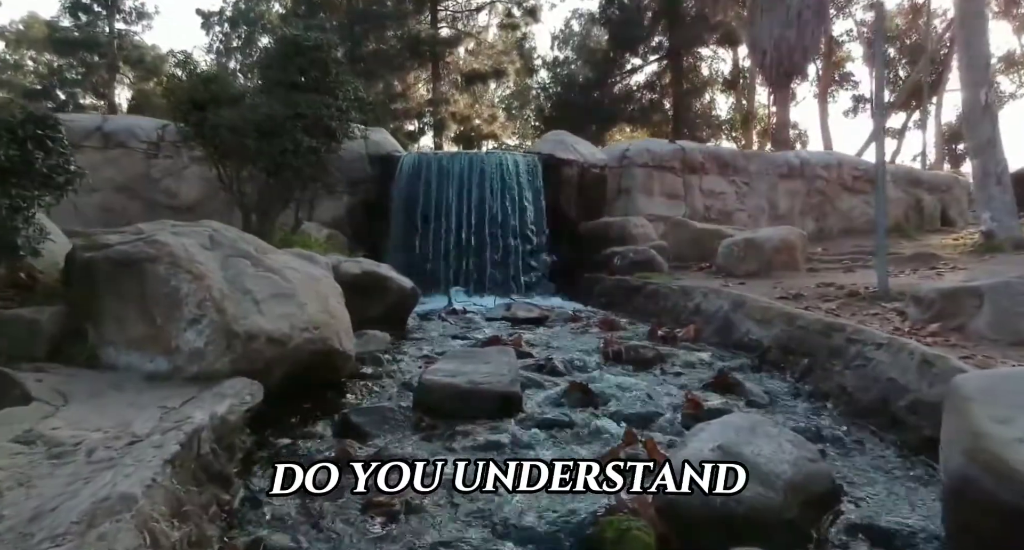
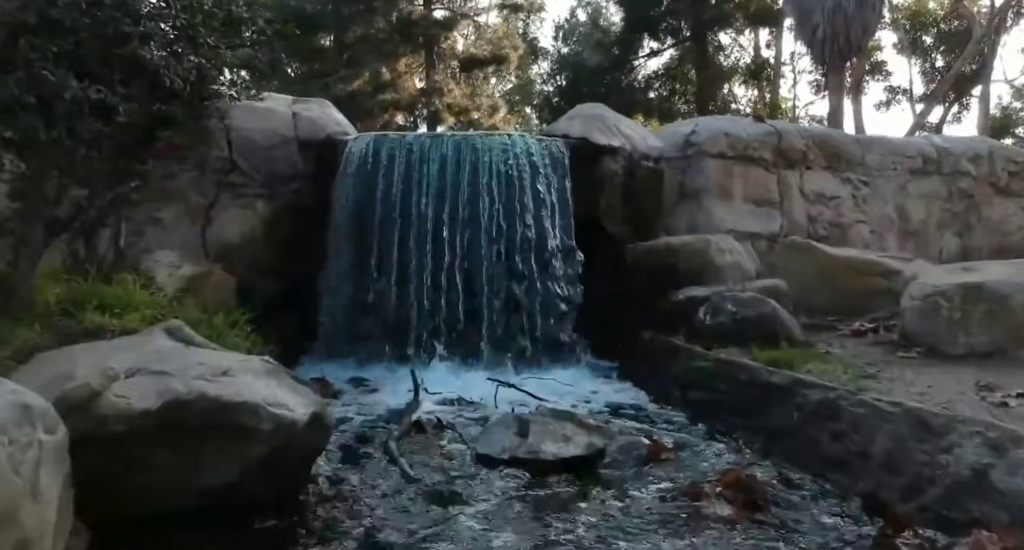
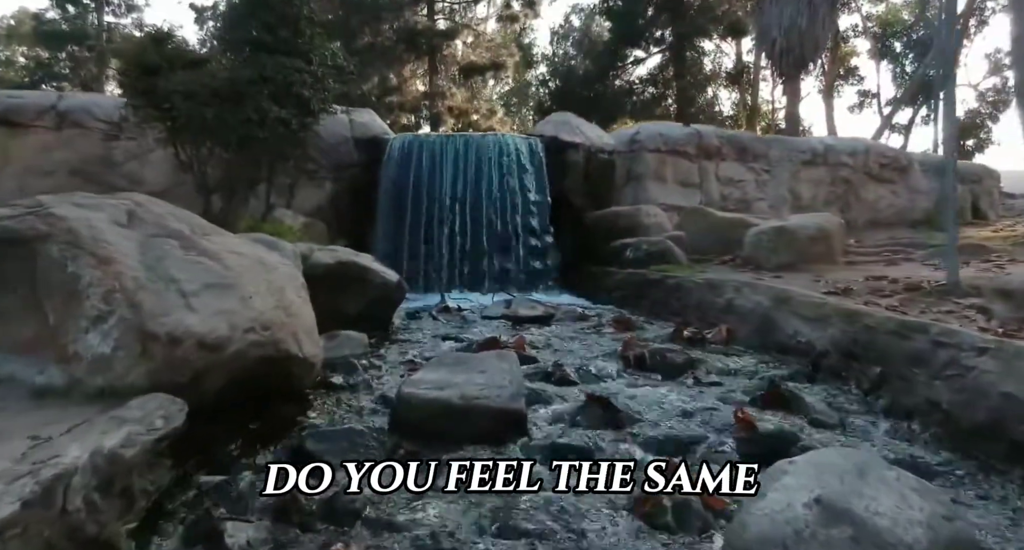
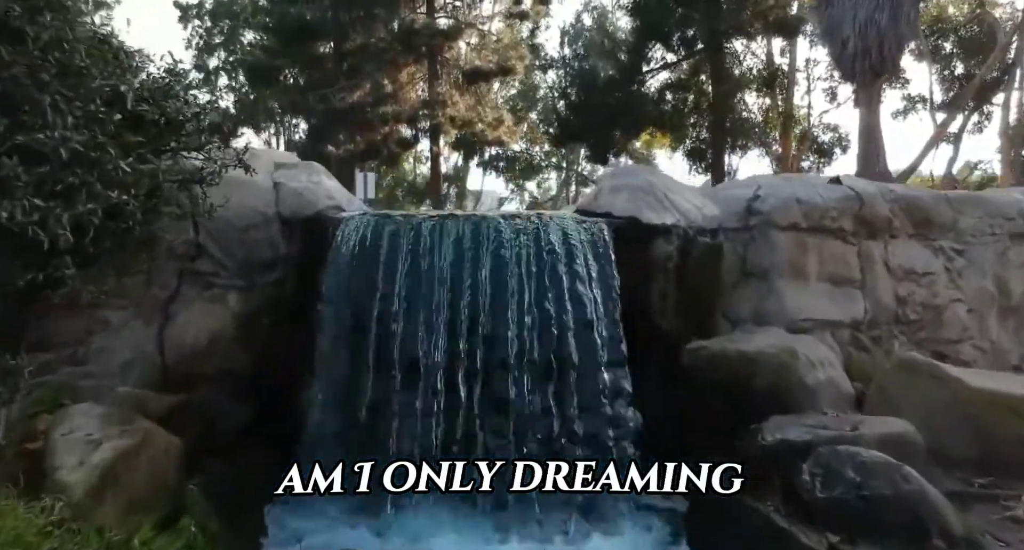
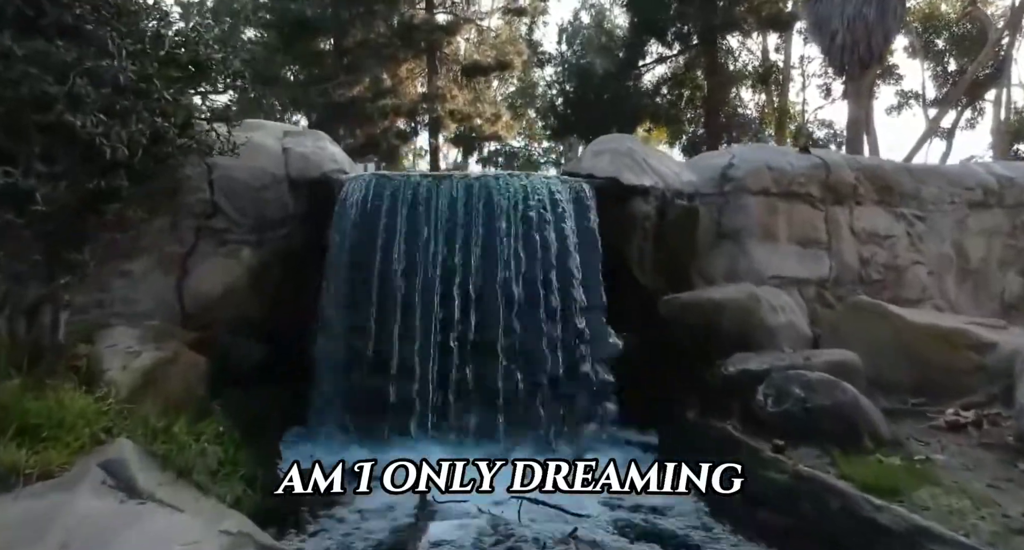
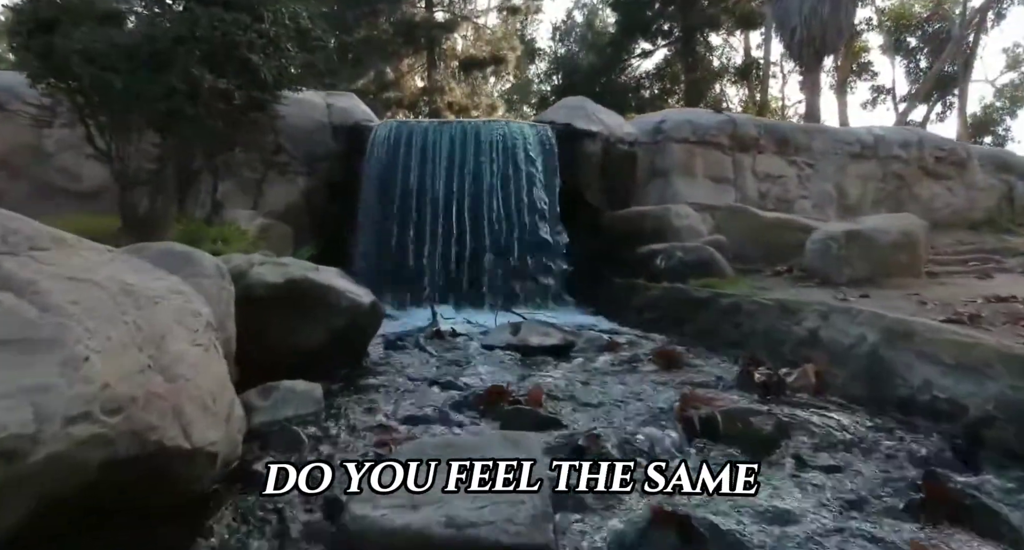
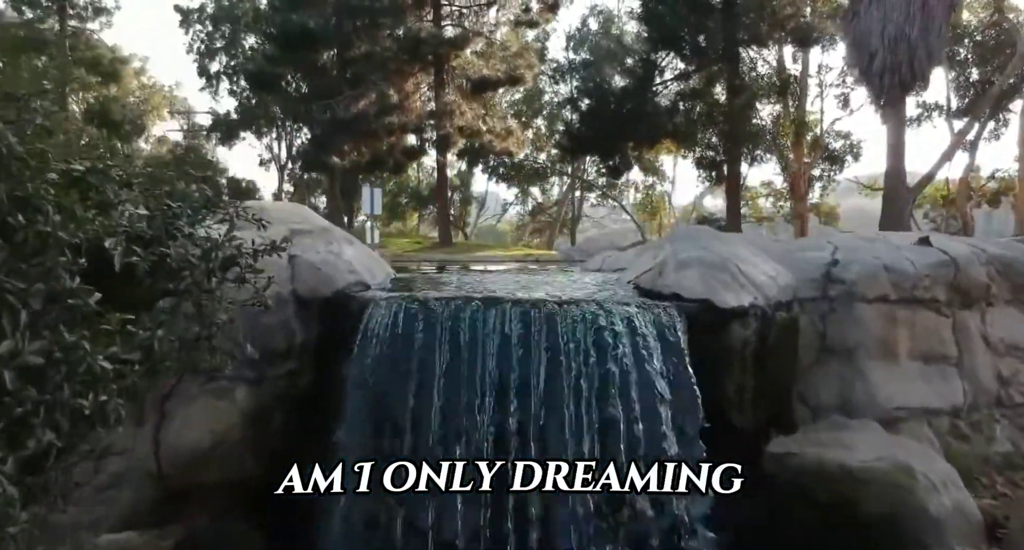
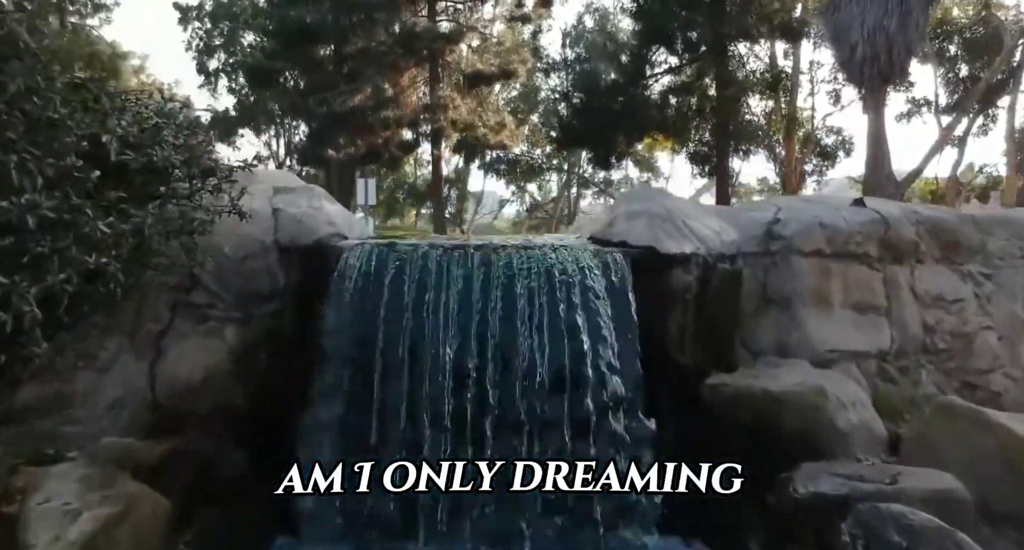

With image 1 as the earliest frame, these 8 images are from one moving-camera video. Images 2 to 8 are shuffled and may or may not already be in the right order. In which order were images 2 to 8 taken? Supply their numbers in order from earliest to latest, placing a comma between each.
3, 6, 2, 5, 4, 8, 7
